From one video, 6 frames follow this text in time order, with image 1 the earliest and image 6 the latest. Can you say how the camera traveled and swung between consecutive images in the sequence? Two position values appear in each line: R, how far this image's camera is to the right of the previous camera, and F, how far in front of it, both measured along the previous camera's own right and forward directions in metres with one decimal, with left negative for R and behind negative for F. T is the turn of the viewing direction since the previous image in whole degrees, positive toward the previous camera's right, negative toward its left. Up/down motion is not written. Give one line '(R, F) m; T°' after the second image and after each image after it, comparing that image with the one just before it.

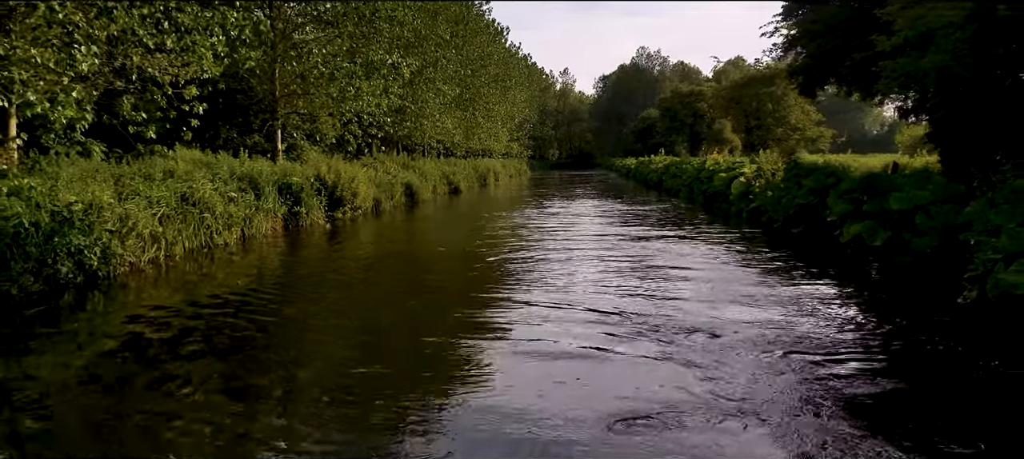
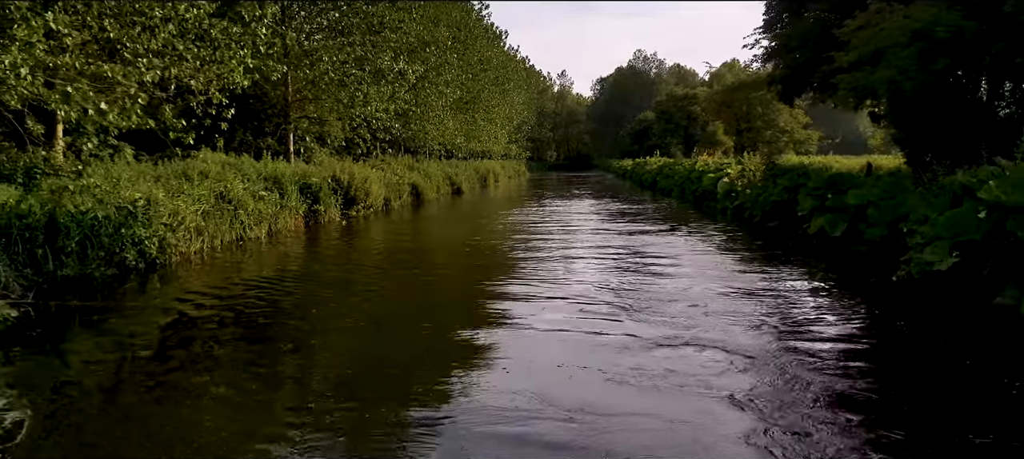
(-0.1, -1.1) m; 0°
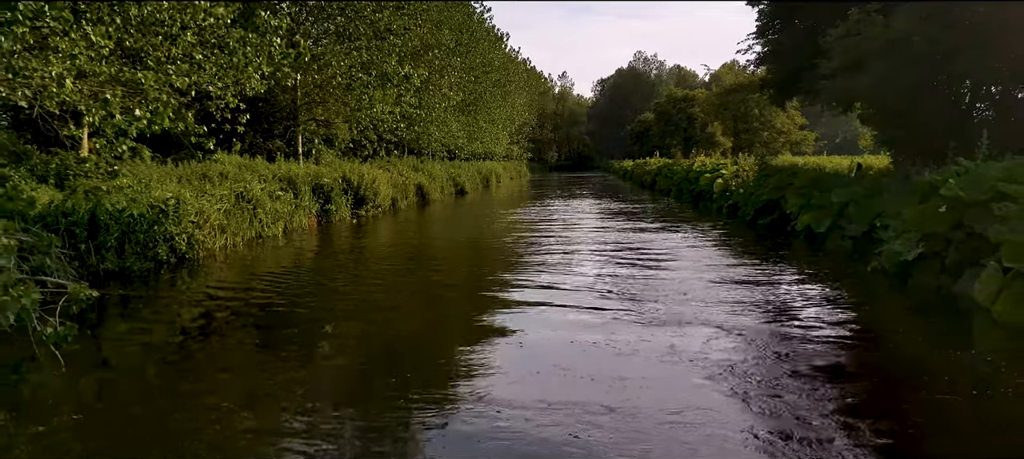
(-0.1, -0.6) m; 0°
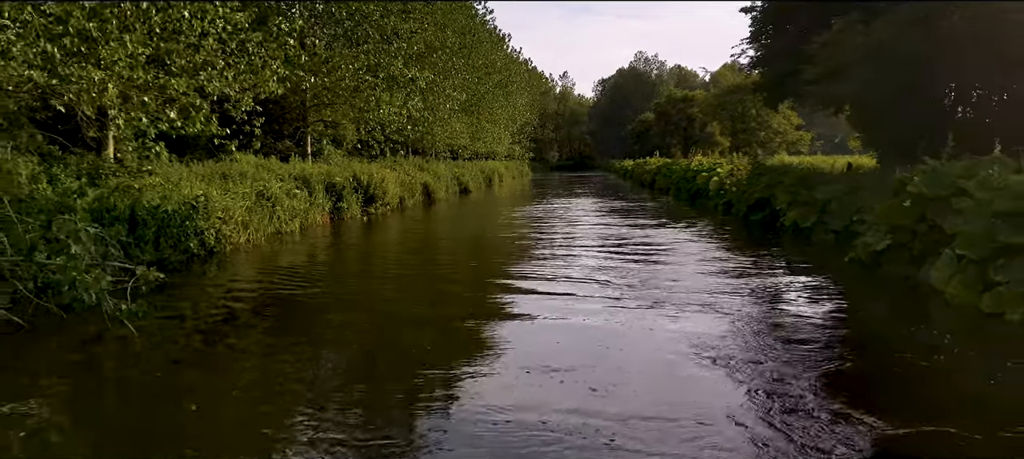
(-0.1, -0.7) m; 0°
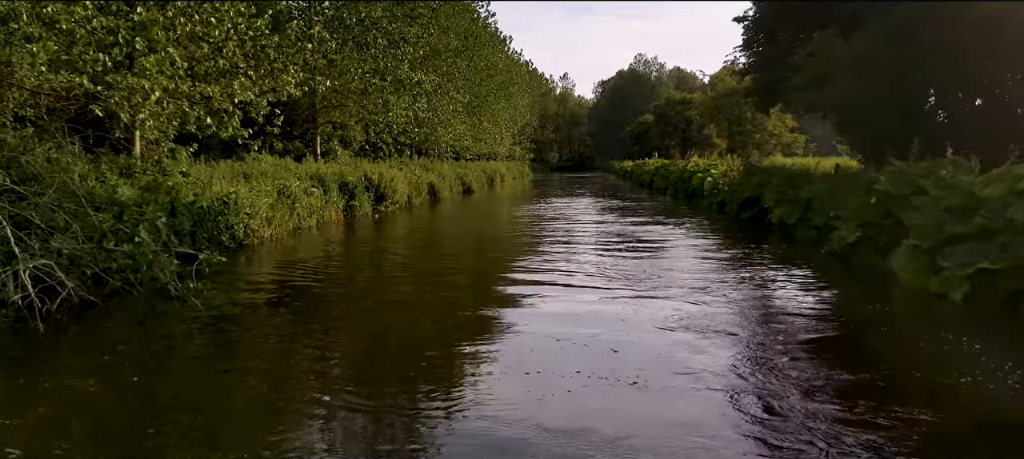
(-0.1, -0.8) m; 0°
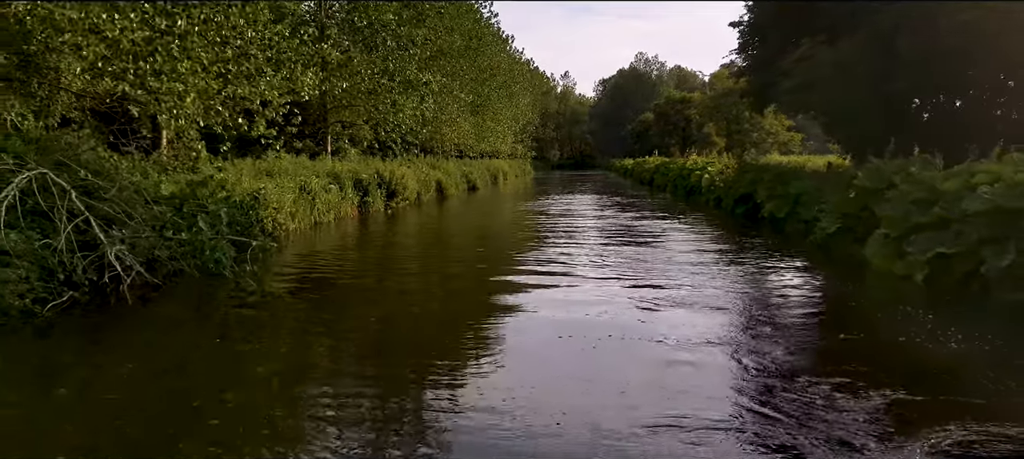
(-0.1, -0.8) m; 0°
